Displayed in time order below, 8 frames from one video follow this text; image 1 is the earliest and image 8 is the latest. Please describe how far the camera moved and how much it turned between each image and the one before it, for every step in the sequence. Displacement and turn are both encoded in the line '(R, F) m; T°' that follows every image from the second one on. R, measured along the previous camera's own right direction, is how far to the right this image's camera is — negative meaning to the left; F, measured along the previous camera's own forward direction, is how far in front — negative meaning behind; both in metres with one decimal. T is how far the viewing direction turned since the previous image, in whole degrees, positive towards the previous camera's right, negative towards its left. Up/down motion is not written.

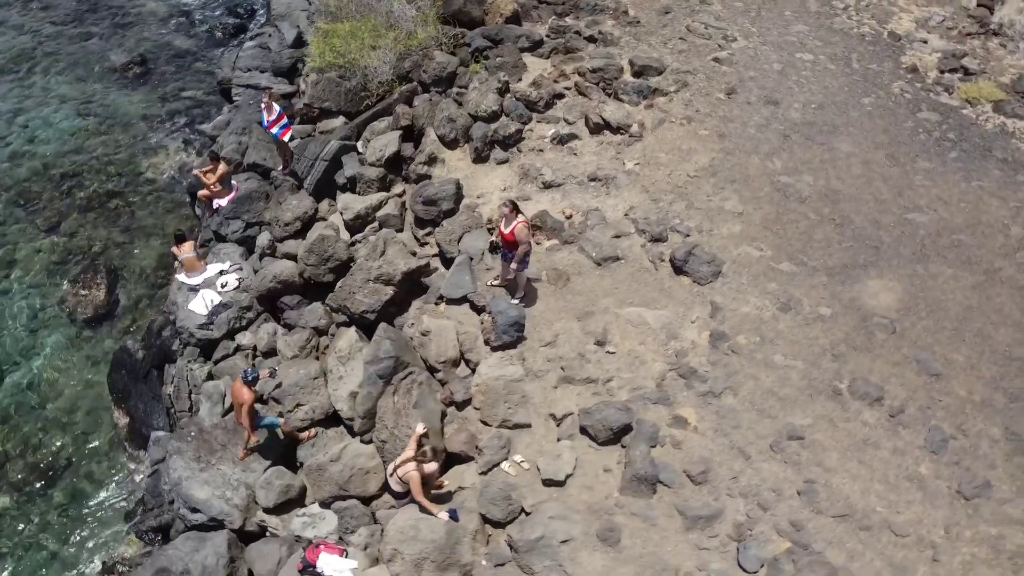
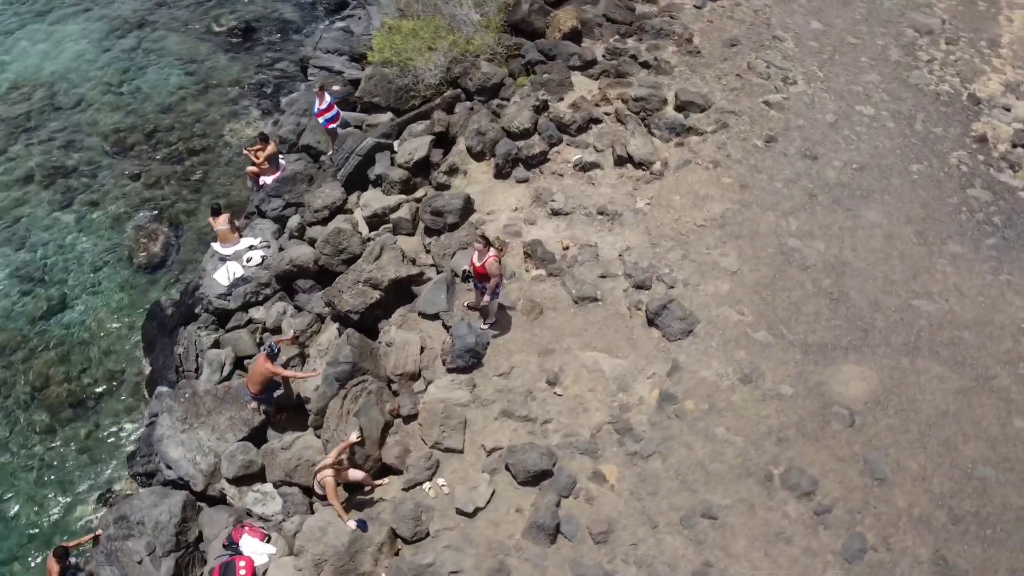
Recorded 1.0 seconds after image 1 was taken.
(+2.4, -0.1) m; -9°
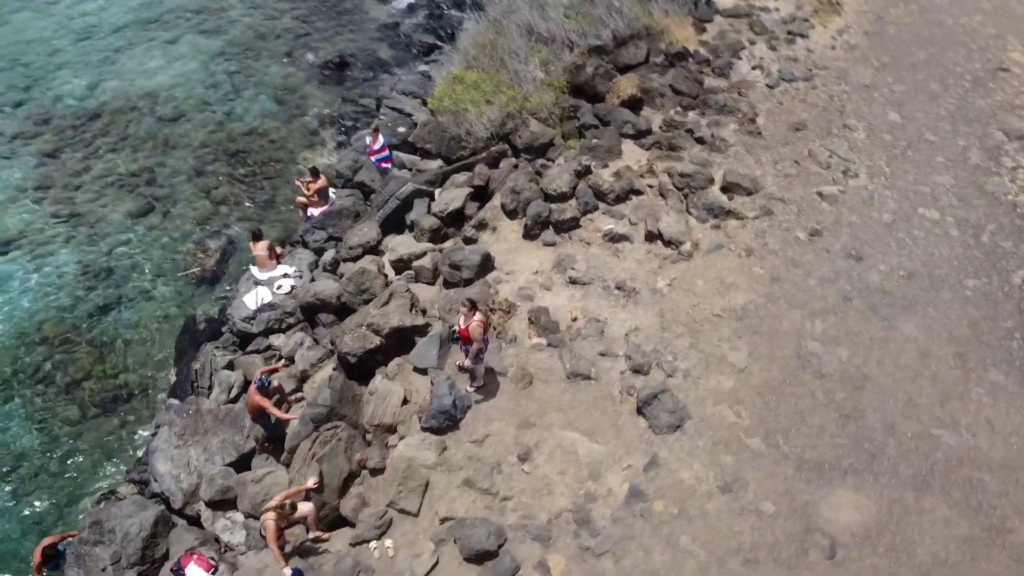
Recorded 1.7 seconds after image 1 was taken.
(+1.8, +0.4) m; -8°
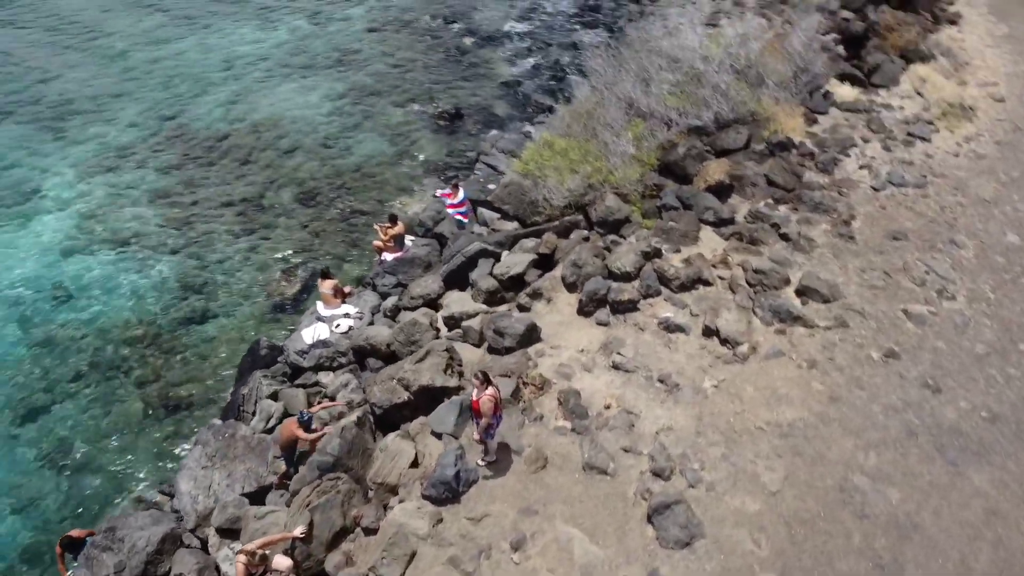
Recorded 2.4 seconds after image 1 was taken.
(+1.4, +0.5) m; -9°
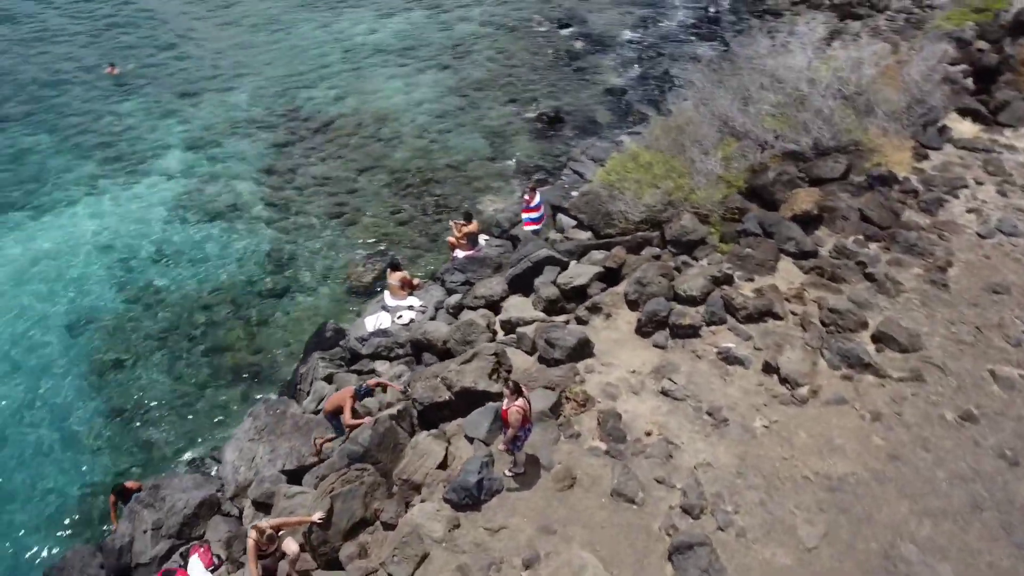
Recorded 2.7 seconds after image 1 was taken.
(+0.9, +0.3) m; -7°
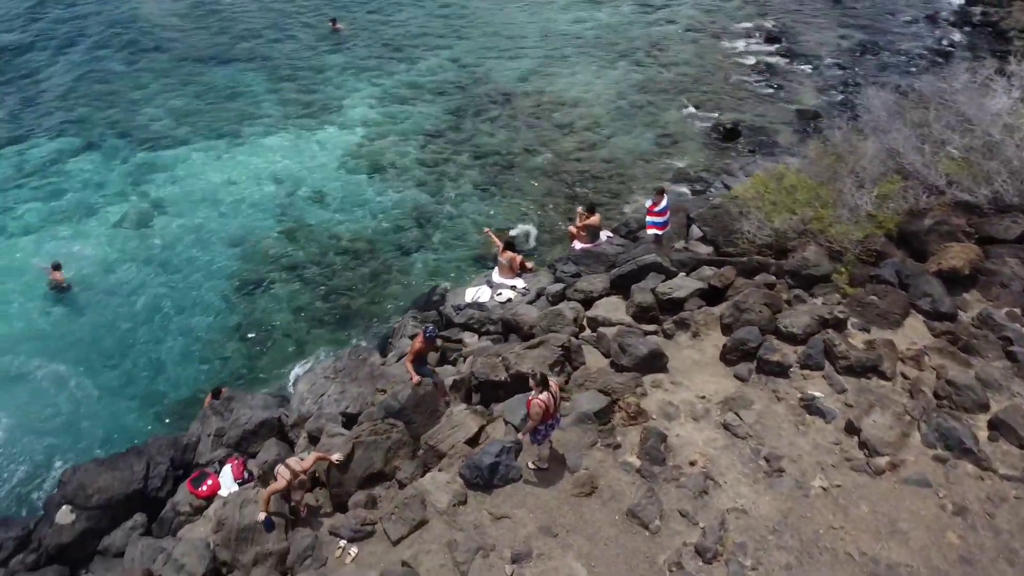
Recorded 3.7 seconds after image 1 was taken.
(+2.0, +0.6) m; -14°
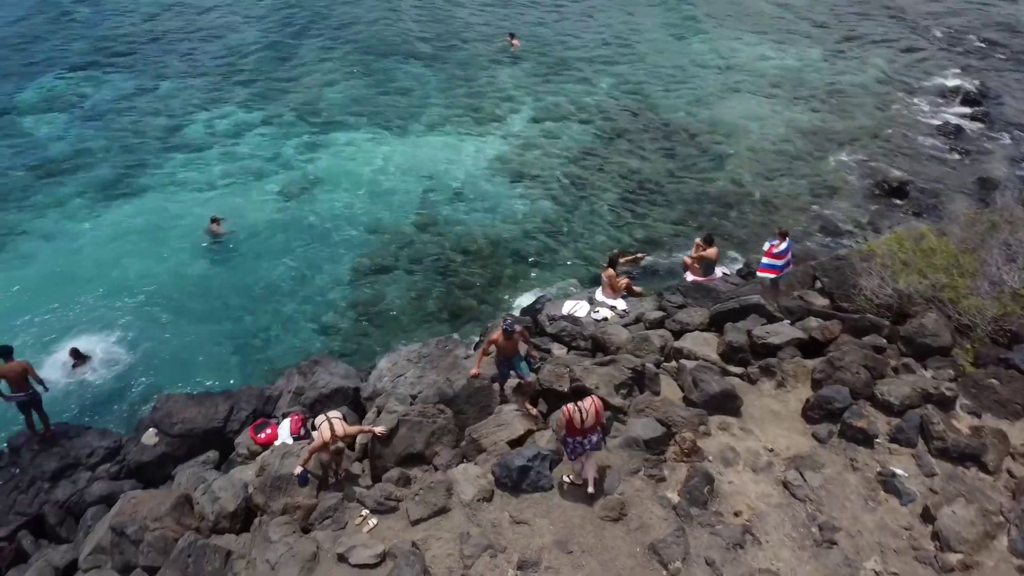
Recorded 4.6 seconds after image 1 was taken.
(+1.5, +0.3) m; -12°
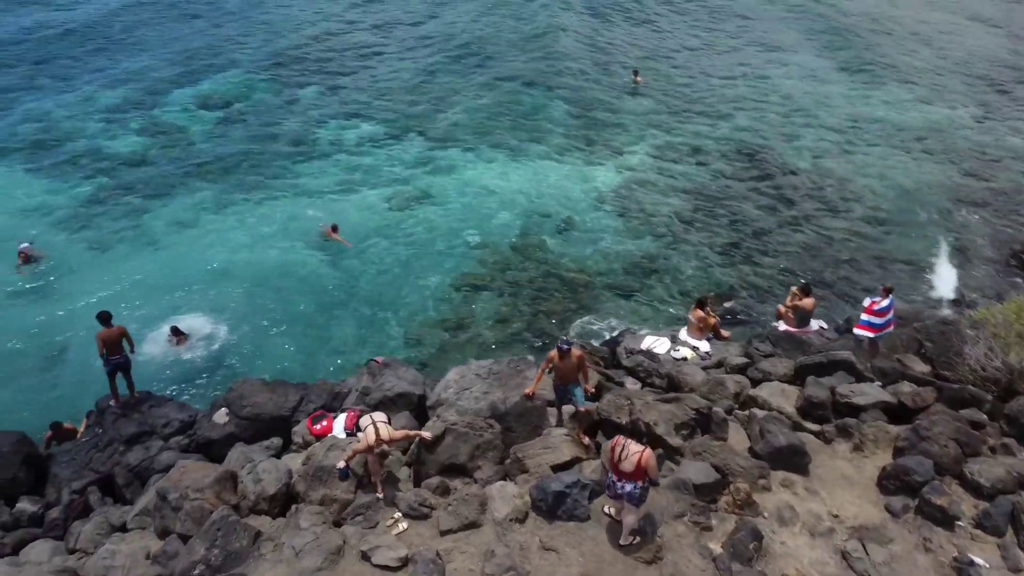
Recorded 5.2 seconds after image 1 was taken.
(+0.8, +0.3) m; -9°
